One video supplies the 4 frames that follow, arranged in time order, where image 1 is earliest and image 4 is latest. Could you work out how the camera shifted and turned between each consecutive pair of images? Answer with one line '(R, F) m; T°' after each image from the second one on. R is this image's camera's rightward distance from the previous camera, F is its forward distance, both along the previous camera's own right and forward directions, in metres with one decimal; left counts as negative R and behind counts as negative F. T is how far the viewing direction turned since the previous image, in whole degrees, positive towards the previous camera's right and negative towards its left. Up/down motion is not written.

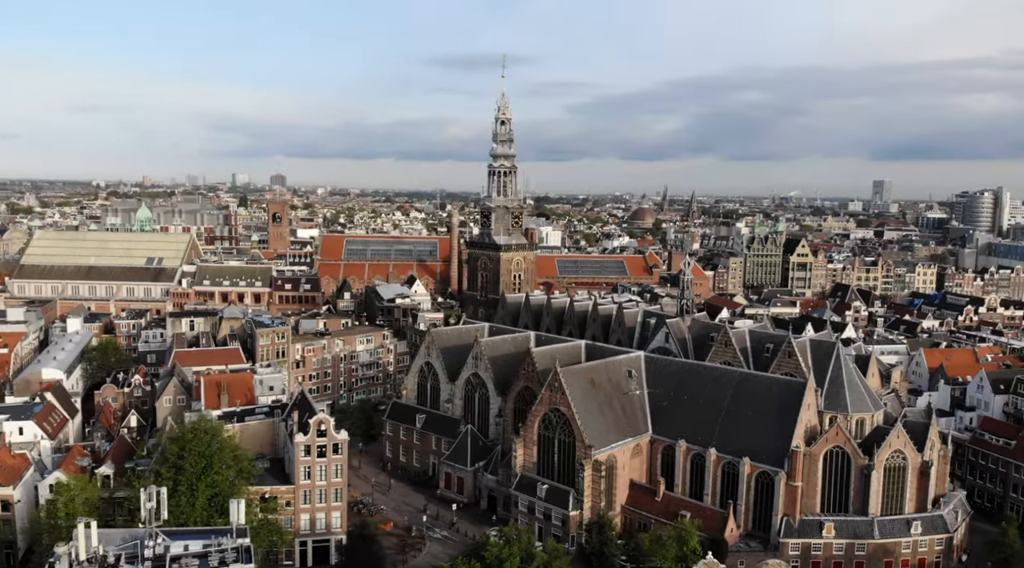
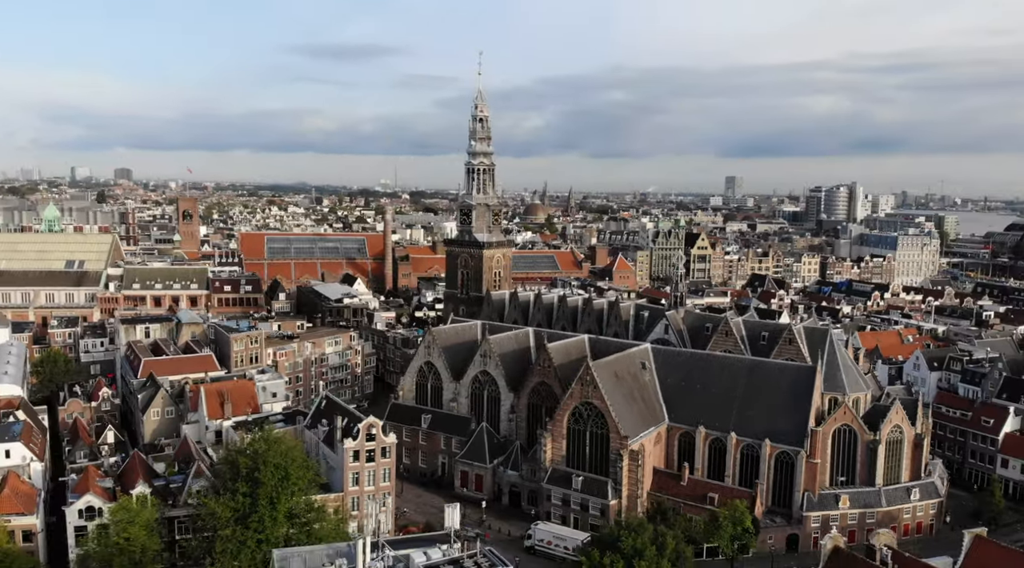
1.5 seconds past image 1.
(-11.5, +0.3) m; +10°
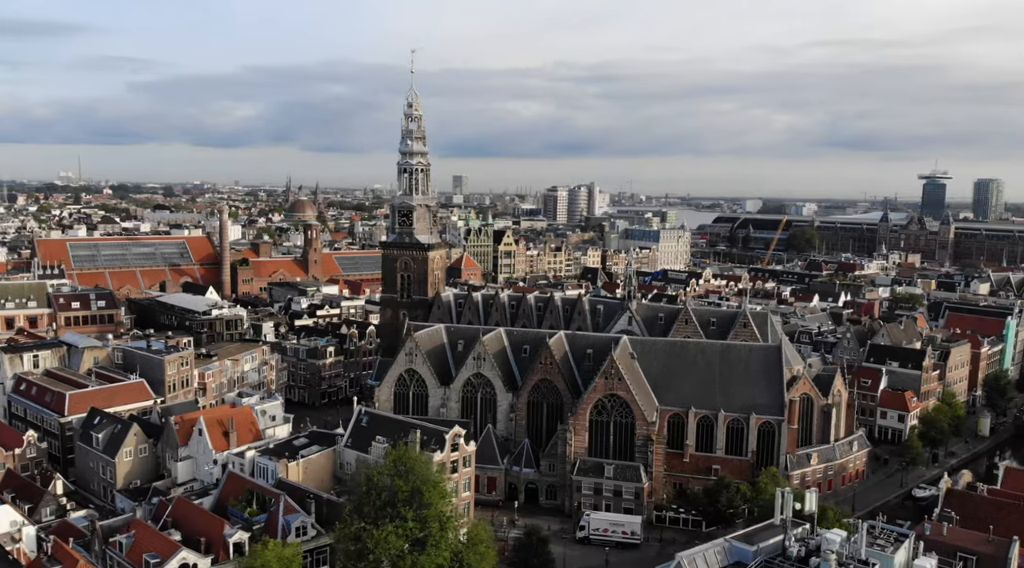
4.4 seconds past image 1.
(-21.7, +3.4) m; +21°
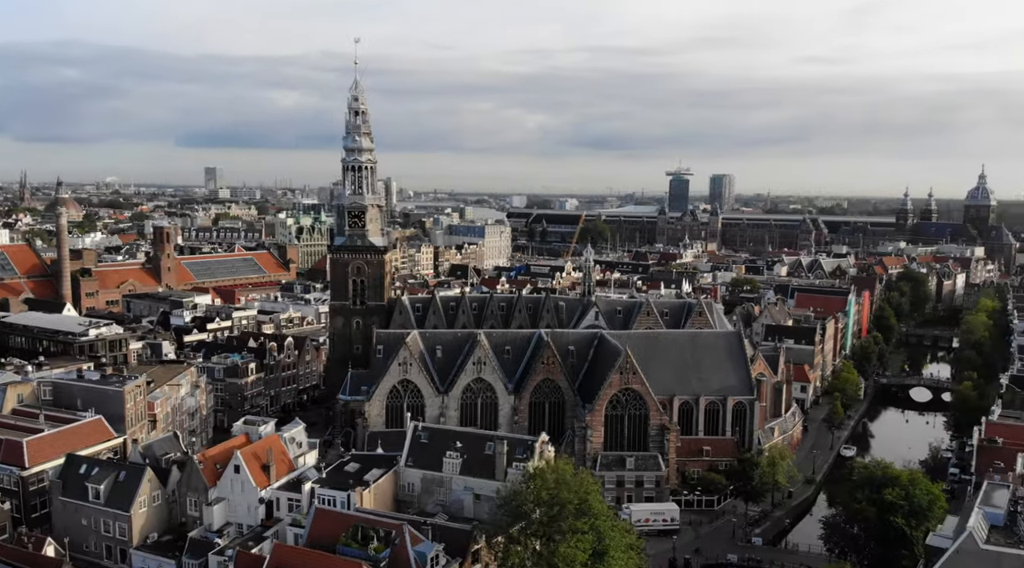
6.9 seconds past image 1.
(-18.3, +4.1) m; +18°
